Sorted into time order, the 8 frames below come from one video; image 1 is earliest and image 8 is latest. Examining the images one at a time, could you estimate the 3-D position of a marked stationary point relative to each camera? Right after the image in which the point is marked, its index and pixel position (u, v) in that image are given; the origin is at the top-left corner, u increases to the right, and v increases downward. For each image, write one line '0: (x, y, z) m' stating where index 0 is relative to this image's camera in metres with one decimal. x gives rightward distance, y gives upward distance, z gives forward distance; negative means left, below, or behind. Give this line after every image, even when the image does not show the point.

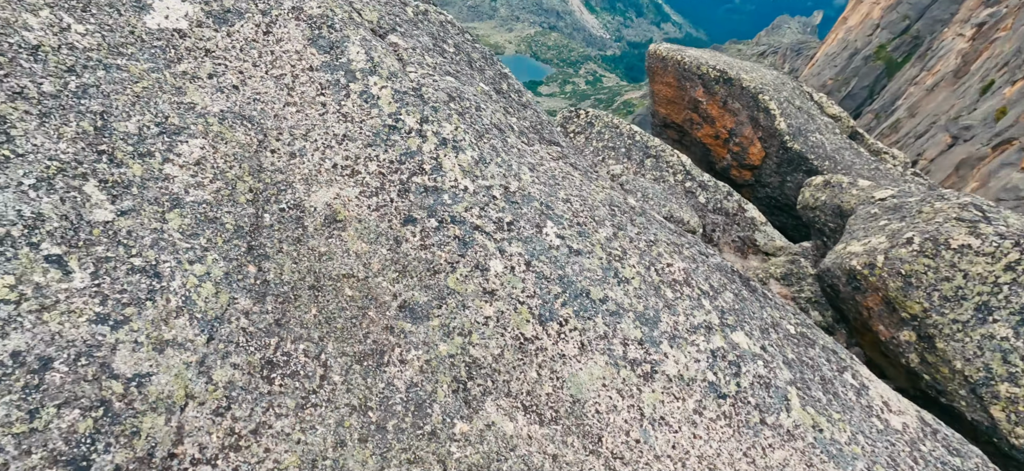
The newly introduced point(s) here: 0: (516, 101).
0: (0.0, +2.2, +9.3) m
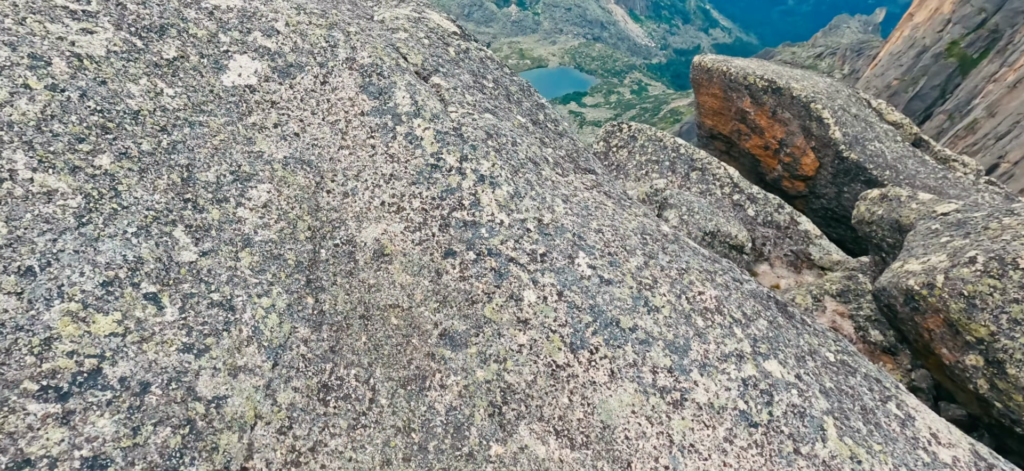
0: (+0.7, +1.8, +9.7) m
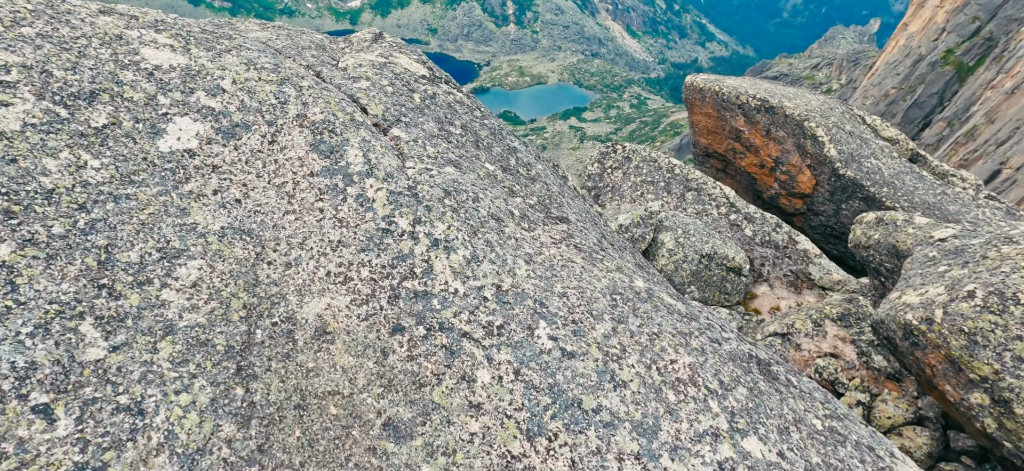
0: (+0.2, +1.0, +9.3) m
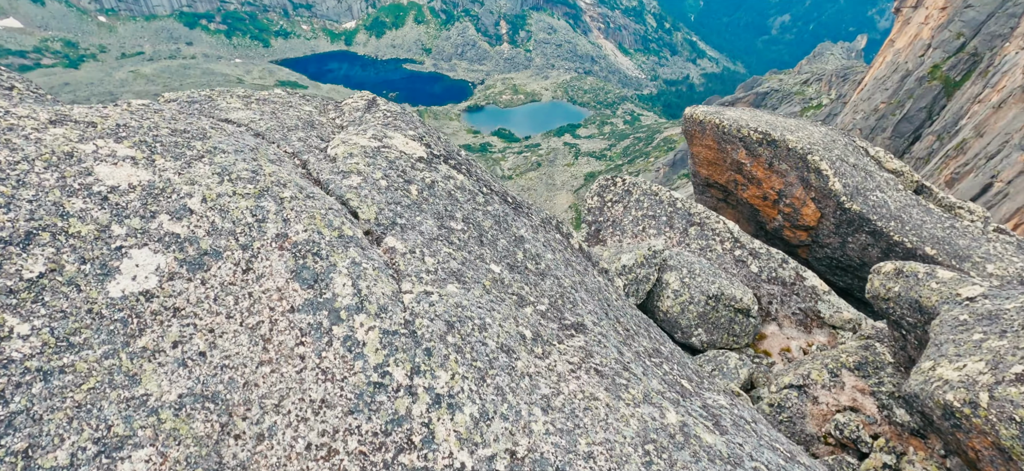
0: (+0.3, -0.6, +8.3) m
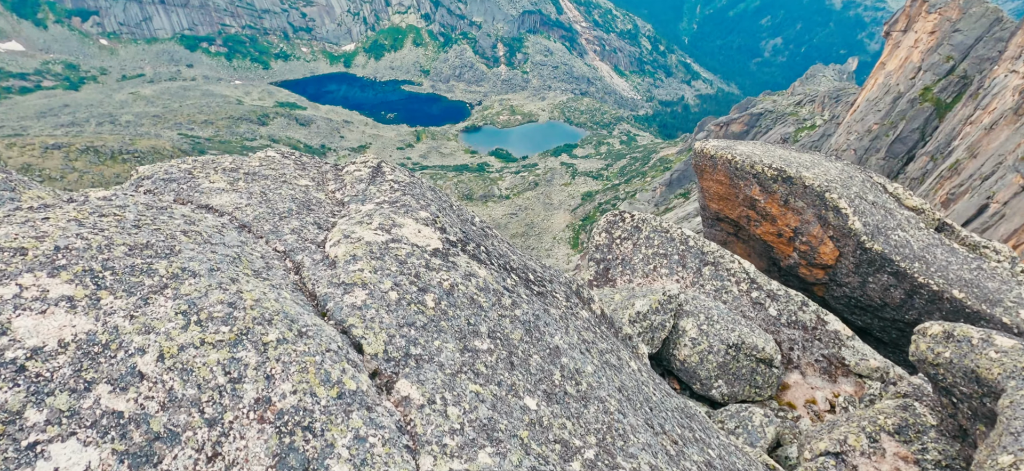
0: (+0.8, -2.1, +6.8) m
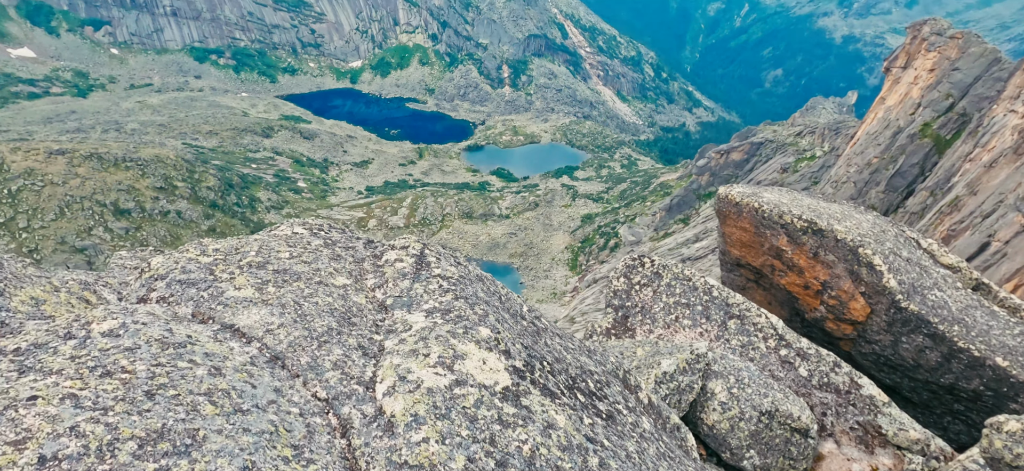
0: (+1.7, -3.7, +5.3) m
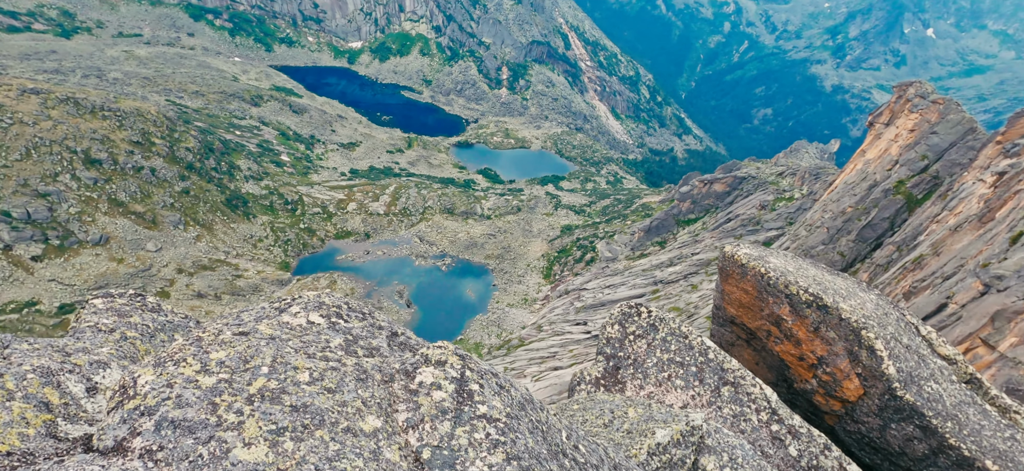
0: (+2.3, -5.8, +3.9) m
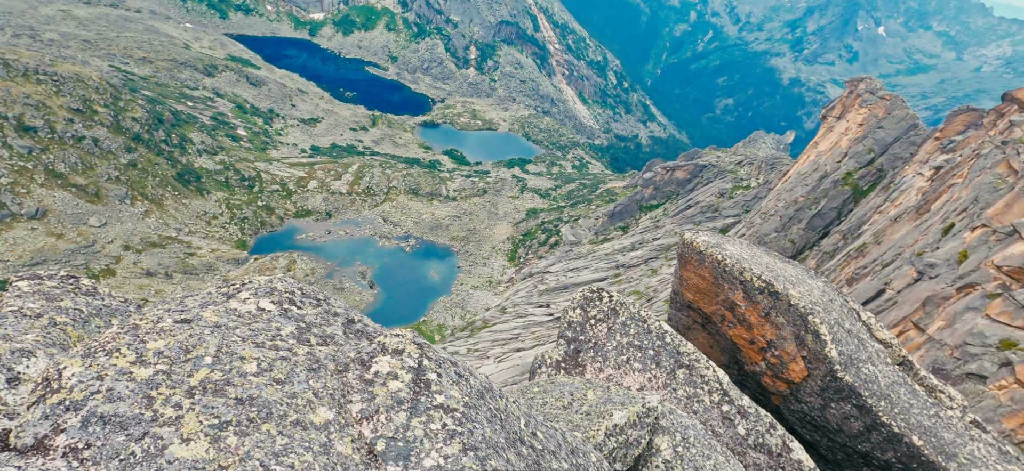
0: (+1.9, -5.8, +4.0) m
